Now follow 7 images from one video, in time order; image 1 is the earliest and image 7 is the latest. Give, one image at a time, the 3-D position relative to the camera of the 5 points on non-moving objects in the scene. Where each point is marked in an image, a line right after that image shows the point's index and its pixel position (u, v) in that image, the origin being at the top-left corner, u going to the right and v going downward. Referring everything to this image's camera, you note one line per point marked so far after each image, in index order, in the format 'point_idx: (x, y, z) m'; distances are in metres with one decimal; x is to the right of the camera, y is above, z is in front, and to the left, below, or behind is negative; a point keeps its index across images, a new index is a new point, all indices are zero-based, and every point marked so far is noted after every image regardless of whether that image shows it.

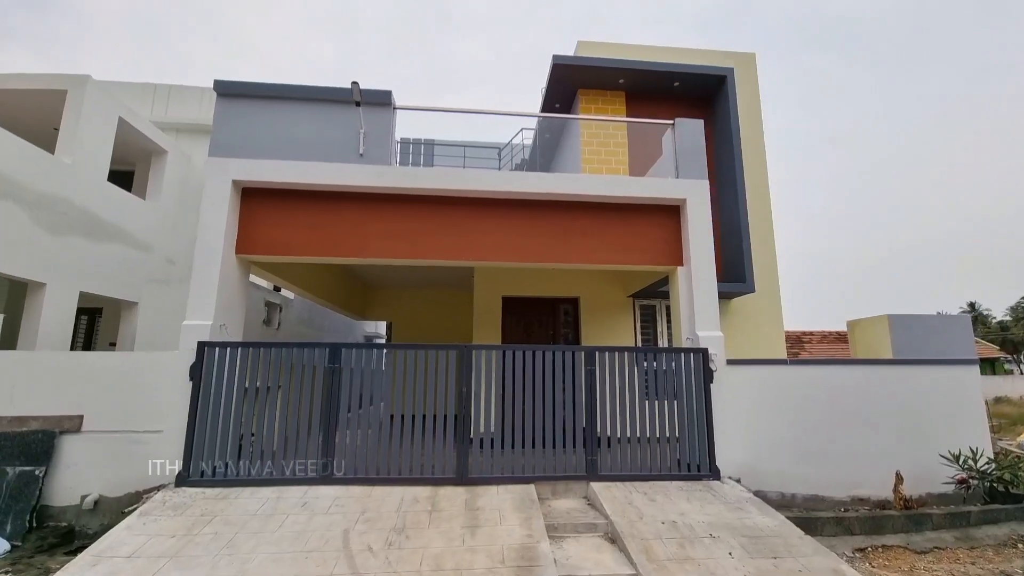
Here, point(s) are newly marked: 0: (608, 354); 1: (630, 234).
0: (+1.0, -0.8, +4.8) m
1: (+1.5, +0.7, +5.6) m
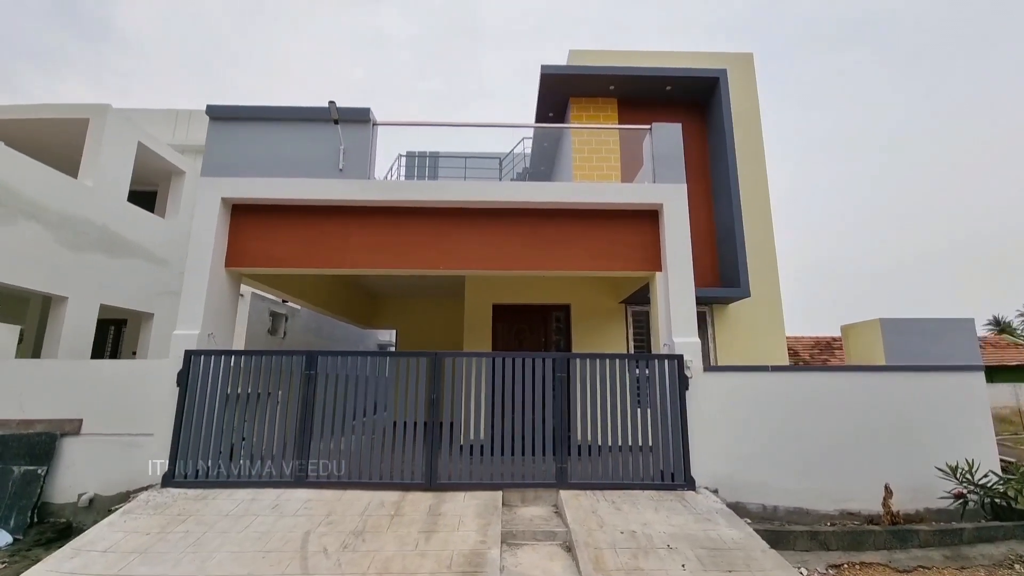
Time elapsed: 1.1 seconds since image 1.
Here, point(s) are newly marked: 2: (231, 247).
0: (+0.7, -0.8, +4.8) m
1: (+1.3, +0.6, +5.6) m
2: (-3.6, +0.5, +5.4) m
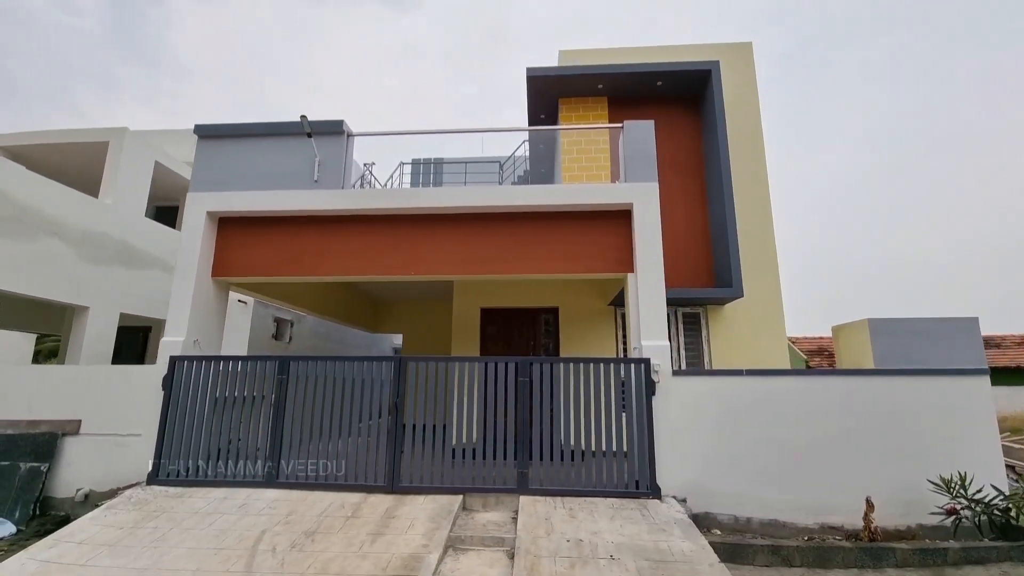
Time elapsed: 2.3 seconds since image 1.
0: (+0.3, -0.9, +4.7) m
1: (+0.9, +0.6, +5.5) m
2: (-4.0, +0.4, +5.7) m
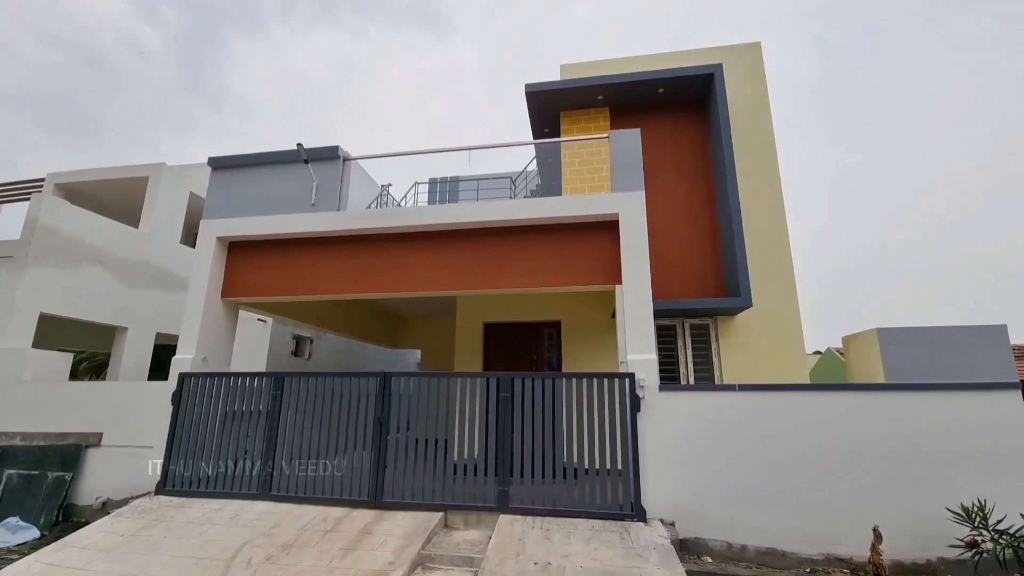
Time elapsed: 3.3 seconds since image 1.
0: (+0.1, -1.0, +4.7) m
1: (+0.7, +0.4, +5.5) m
2: (-4.1, +0.1, +6.0) m
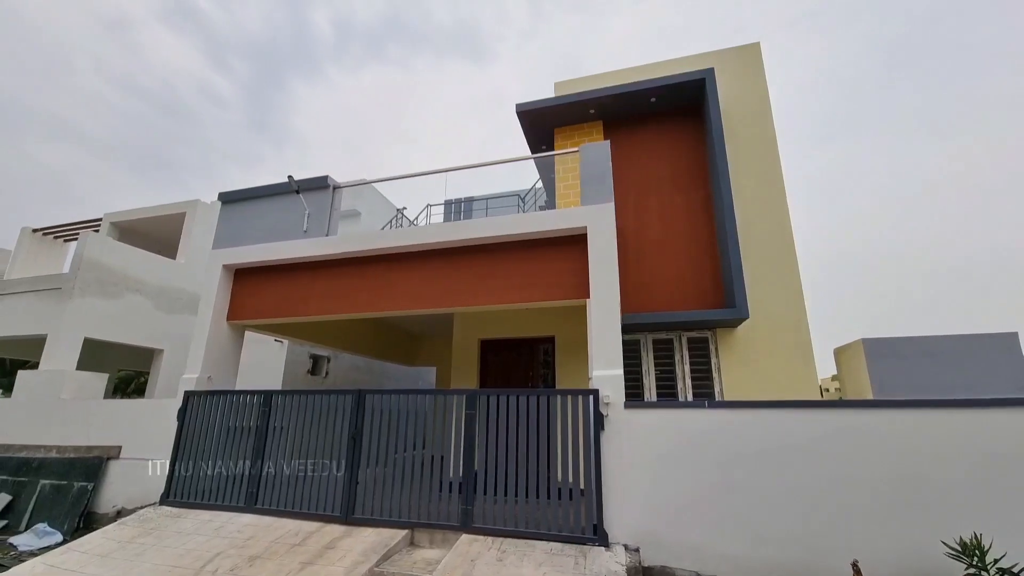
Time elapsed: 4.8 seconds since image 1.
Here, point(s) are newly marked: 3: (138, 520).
0: (-0.3, -1.2, +4.7) m
1: (+0.4, +0.2, +5.4) m
2: (-4.3, -0.2, +6.5) m
3: (-4.4, -2.7, +5.0) m
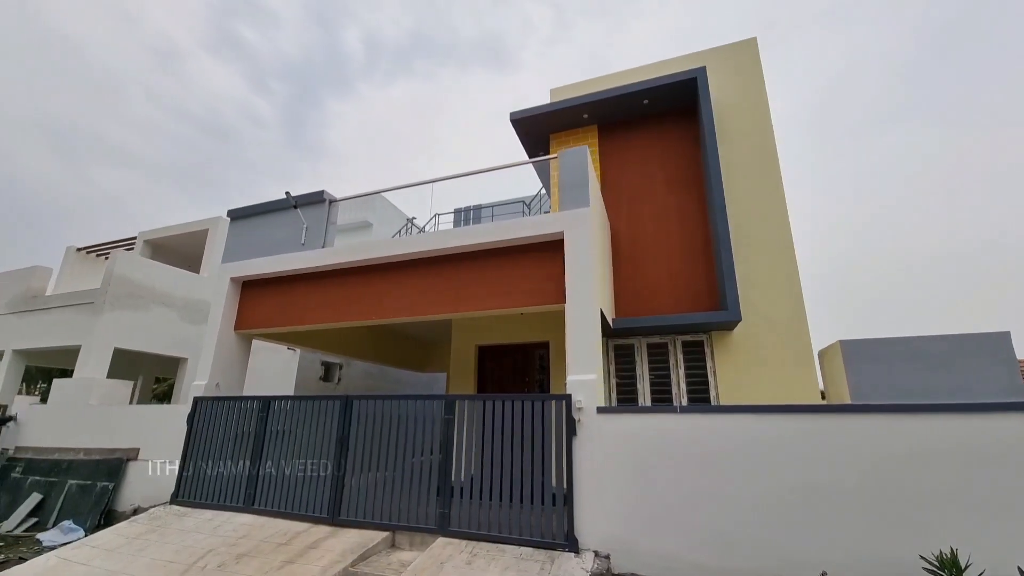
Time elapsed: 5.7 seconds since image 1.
0: (-0.5, -1.3, +4.7) m
1: (+0.2, +0.2, +5.5) m
2: (-4.4, -0.4, +6.9) m
3: (-4.6, -2.9, +5.3) m
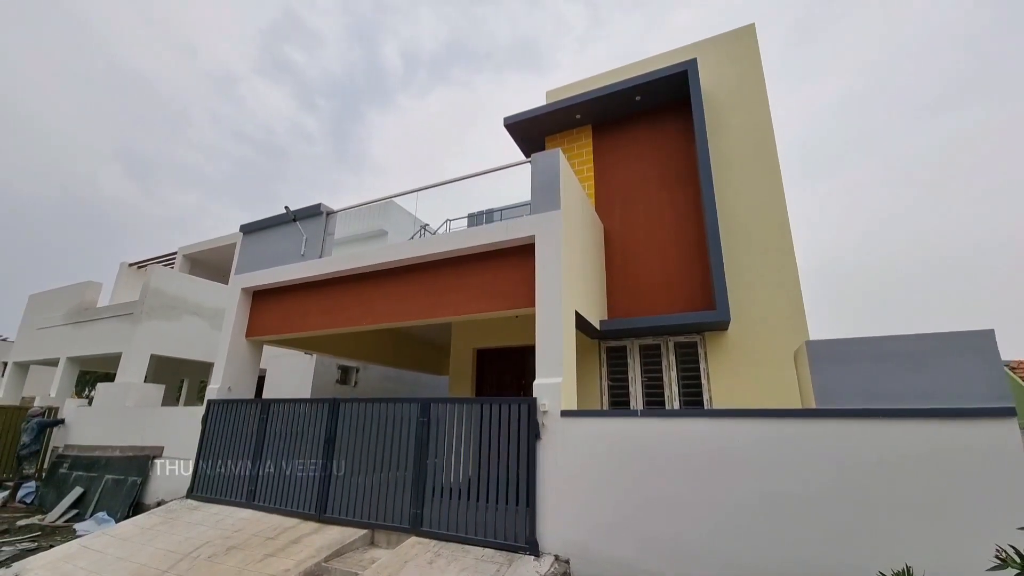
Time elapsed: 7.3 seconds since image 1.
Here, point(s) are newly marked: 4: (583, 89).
0: (-0.8, -1.3, +4.9) m
1: (-0.1, +0.1, +5.5) m
2: (-4.6, -0.6, +7.4) m
3: (-4.8, -3.1, +5.8) m
4: (+1.4, +3.8, +8.2) m
